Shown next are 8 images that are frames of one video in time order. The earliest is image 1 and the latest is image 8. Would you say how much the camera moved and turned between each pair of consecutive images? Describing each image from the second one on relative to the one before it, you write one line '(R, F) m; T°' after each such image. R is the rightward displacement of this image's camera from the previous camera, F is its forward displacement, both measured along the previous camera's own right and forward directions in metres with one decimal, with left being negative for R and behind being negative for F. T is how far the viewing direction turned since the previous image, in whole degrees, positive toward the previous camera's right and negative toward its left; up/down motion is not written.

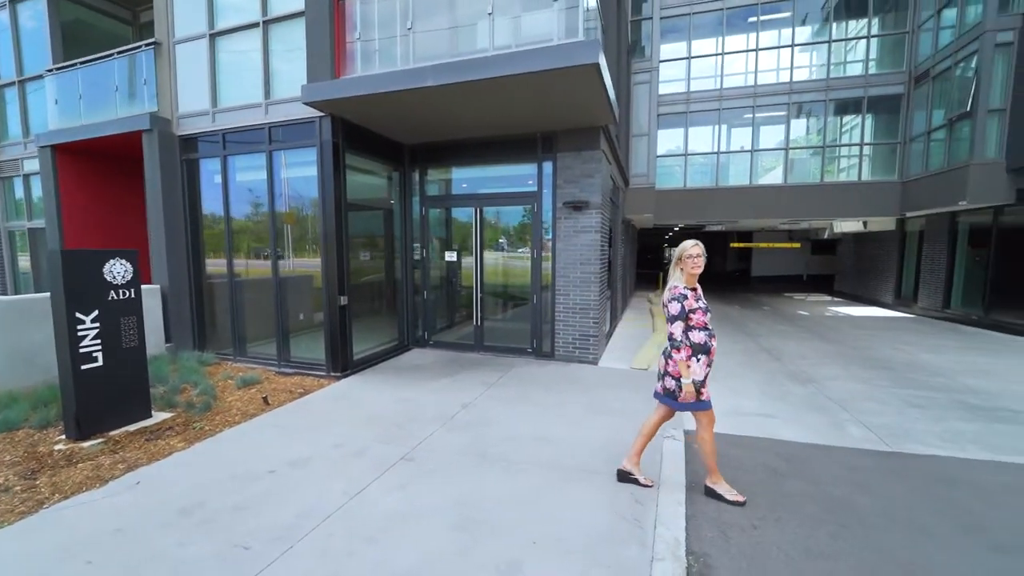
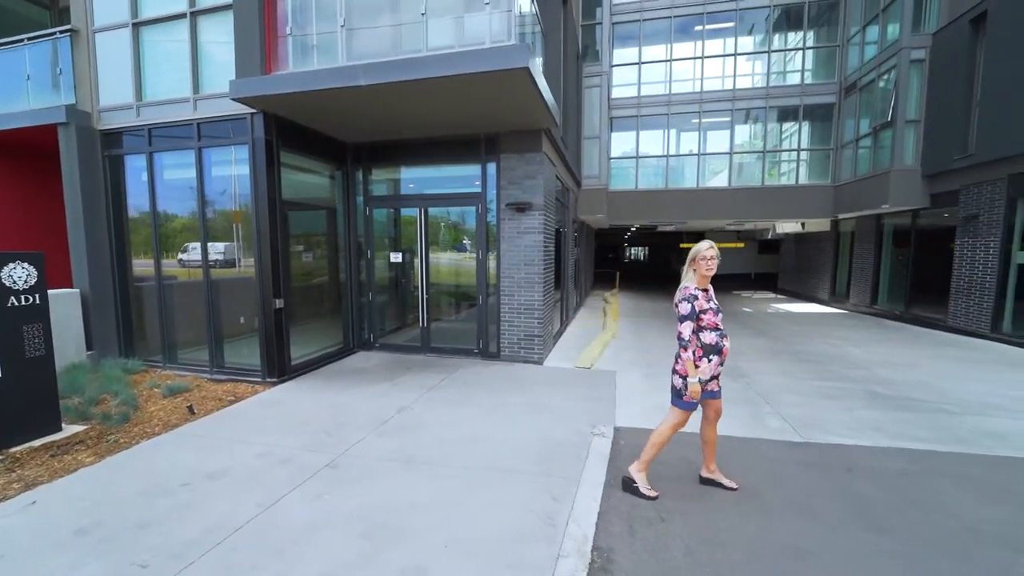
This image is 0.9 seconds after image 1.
(+0.3, 0.0) m; +4°
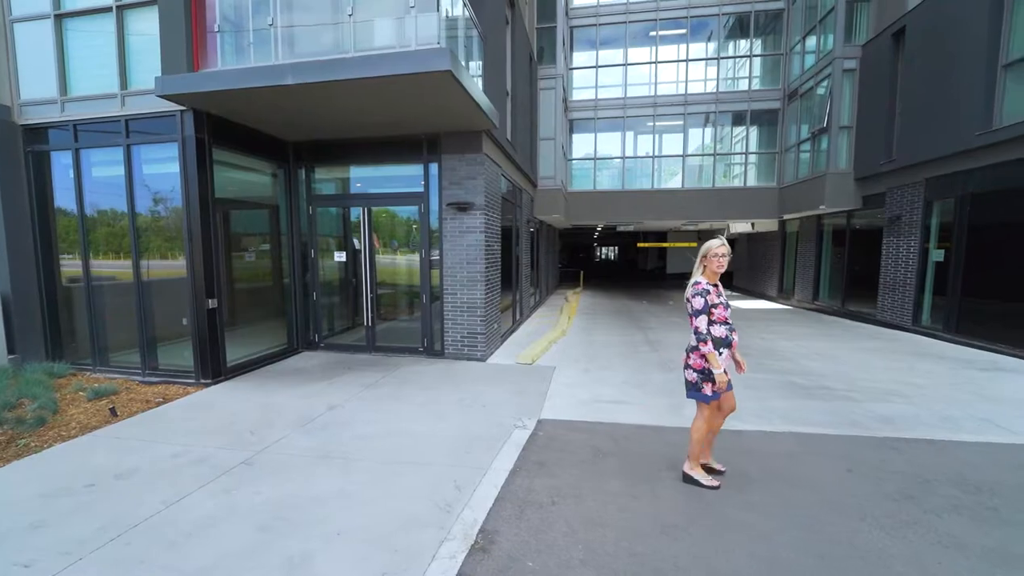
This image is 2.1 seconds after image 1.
(+0.5, -0.1) m; +3°
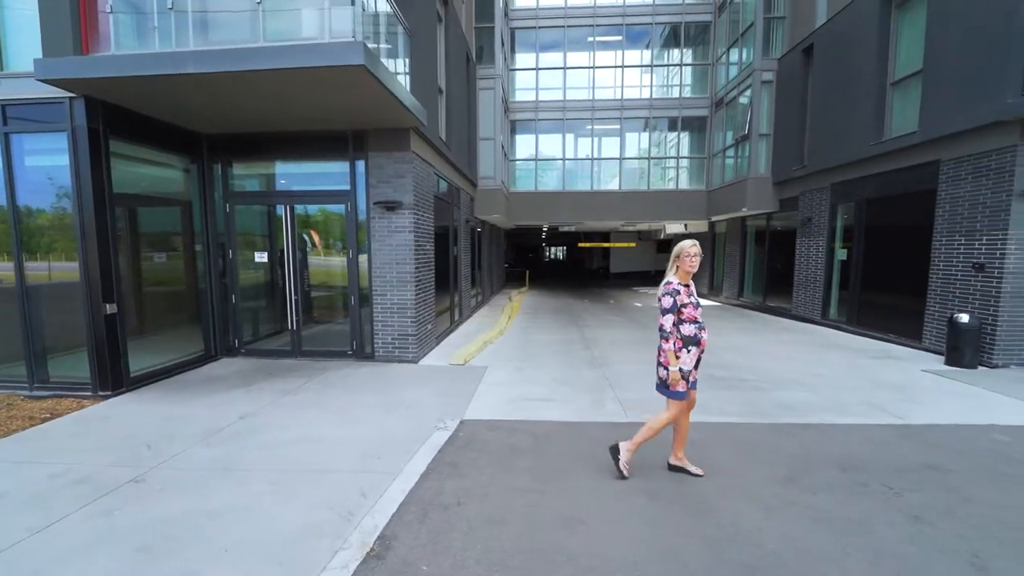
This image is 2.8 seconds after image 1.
(+0.3, 0.0) m; +6°
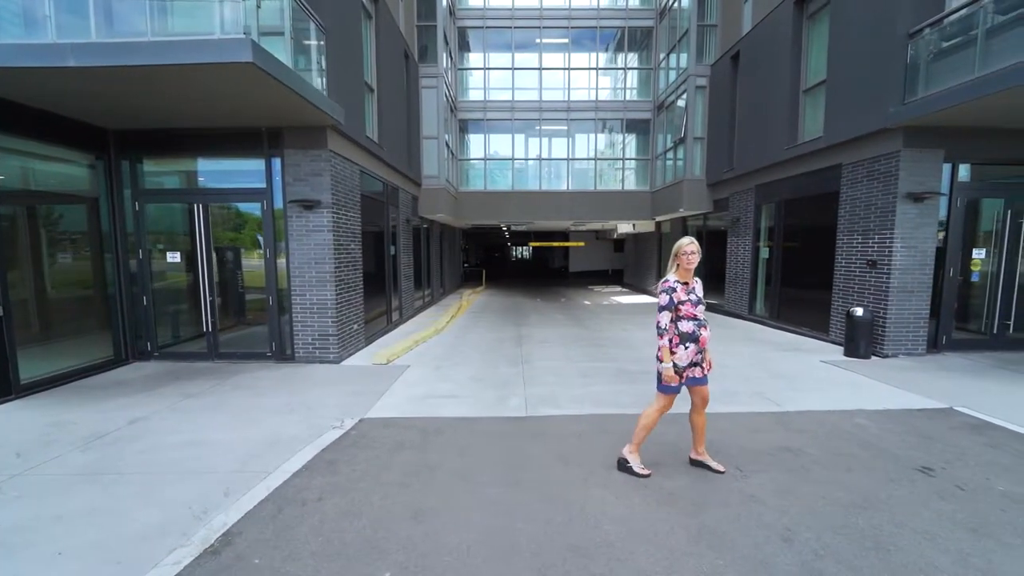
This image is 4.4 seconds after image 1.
(+0.7, -0.1) m; +4°
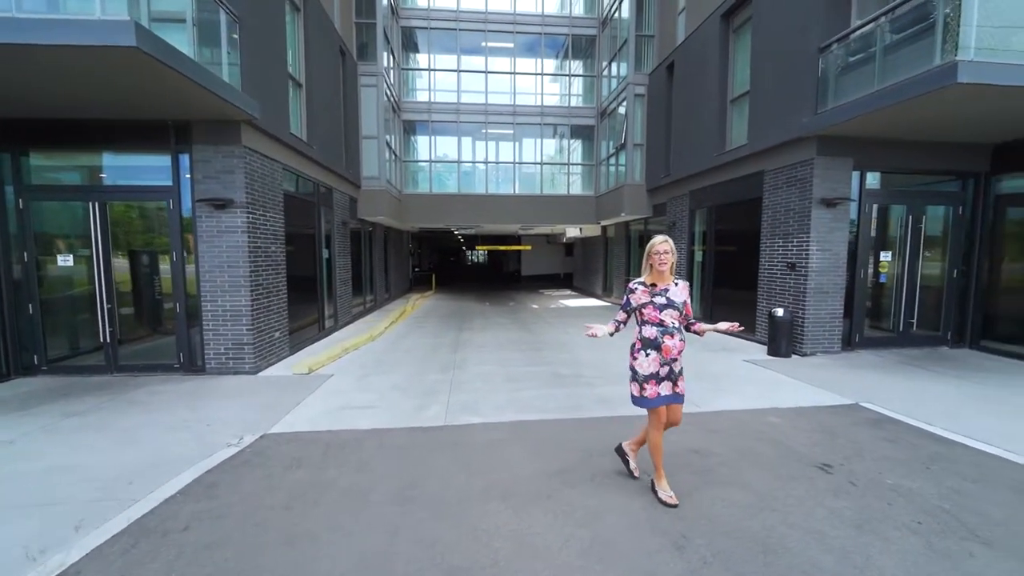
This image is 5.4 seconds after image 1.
(+0.4, +0.1) m; +5°
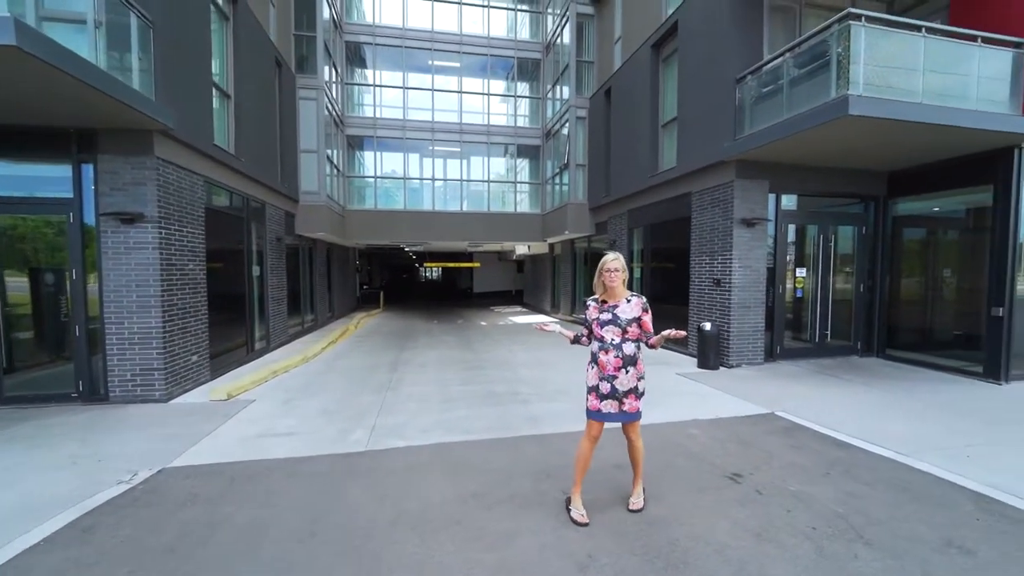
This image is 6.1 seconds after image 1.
(+0.3, 0.0) m; +6°
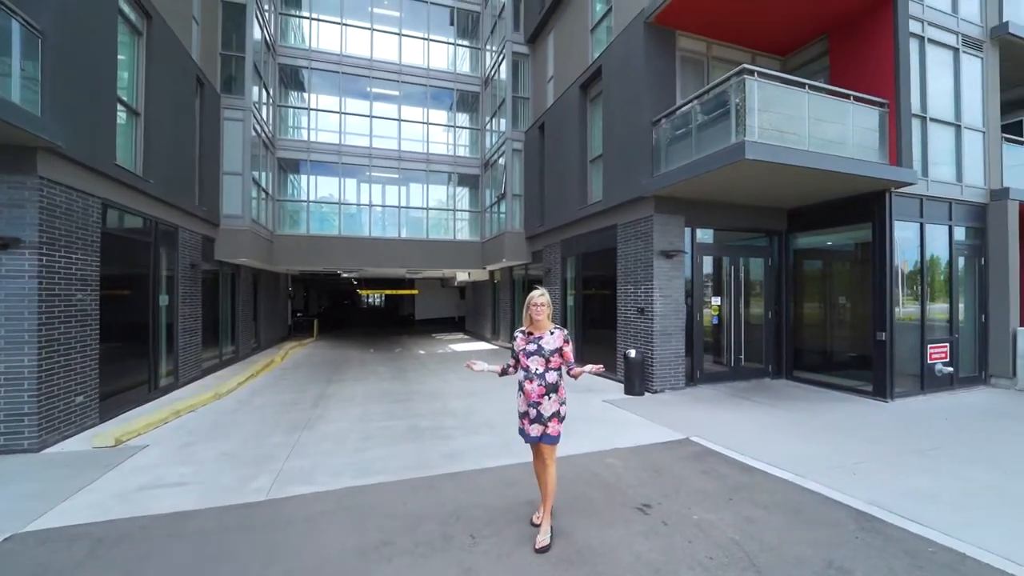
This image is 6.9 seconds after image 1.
(+0.3, 0.0) m; +7°
